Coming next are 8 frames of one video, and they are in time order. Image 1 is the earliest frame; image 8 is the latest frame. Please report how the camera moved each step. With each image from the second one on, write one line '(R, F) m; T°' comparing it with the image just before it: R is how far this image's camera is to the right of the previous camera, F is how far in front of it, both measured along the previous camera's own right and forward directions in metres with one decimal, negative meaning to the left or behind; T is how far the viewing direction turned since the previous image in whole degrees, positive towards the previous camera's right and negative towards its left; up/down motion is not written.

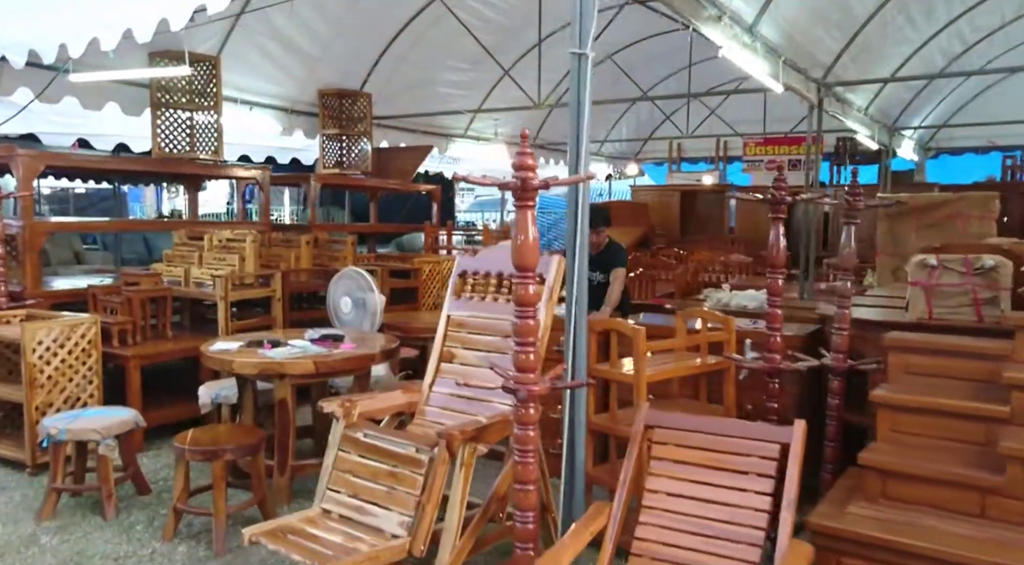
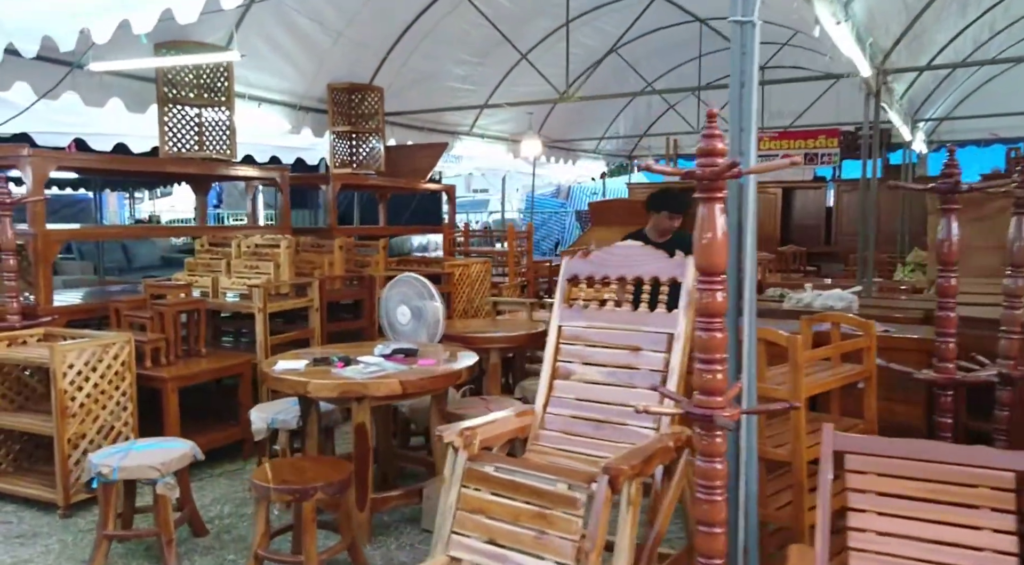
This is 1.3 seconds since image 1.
(-0.6, +0.4) m; +2°
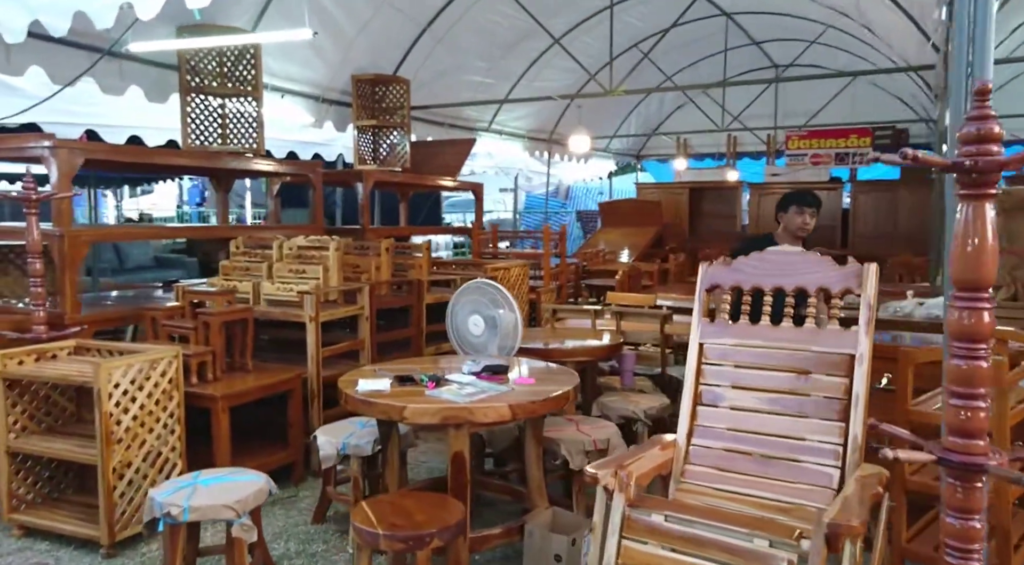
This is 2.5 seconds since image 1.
(-0.5, +0.4) m; +1°
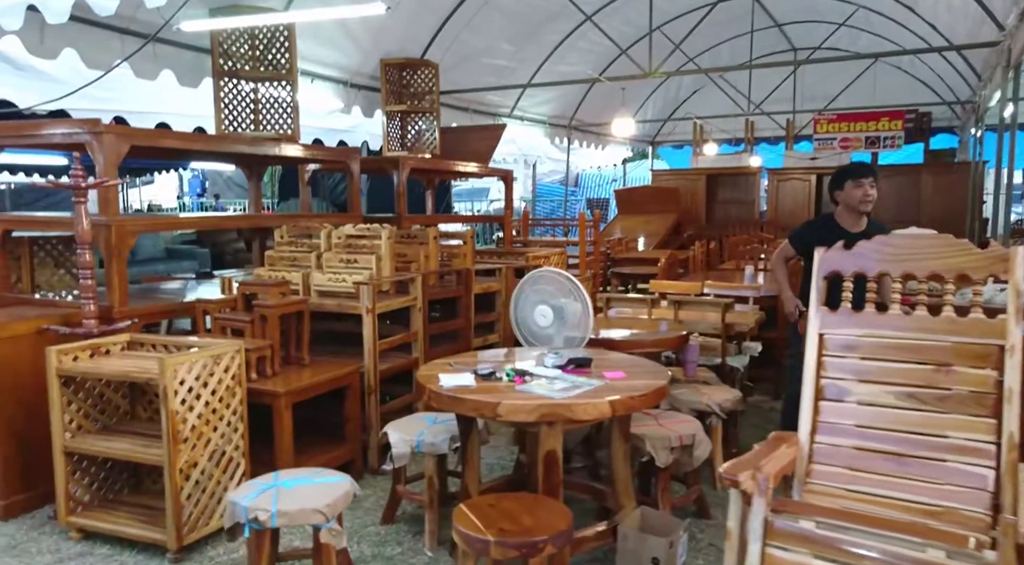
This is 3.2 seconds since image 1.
(-0.3, +0.2) m; 0°
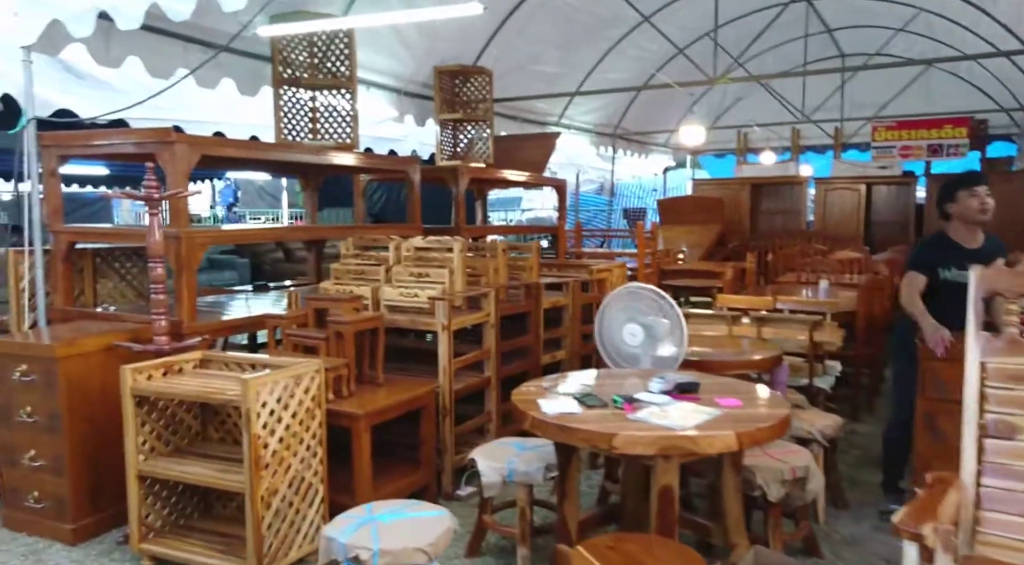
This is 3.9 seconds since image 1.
(-0.3, +0.2) m; -2°
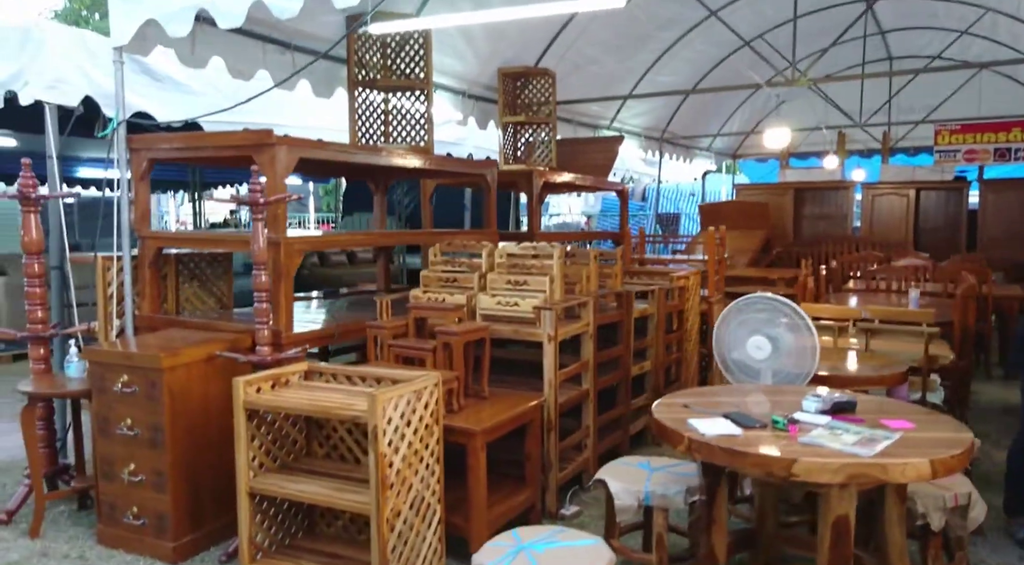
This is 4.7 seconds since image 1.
(-0.4, +0.2) m; -1°
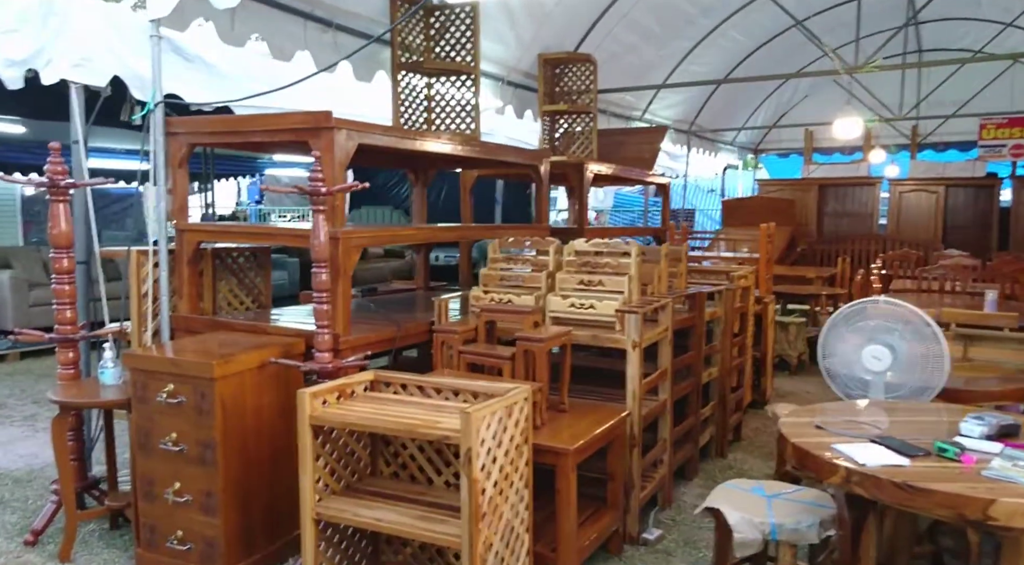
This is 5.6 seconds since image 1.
(-0.4, +0.4) m; 0°
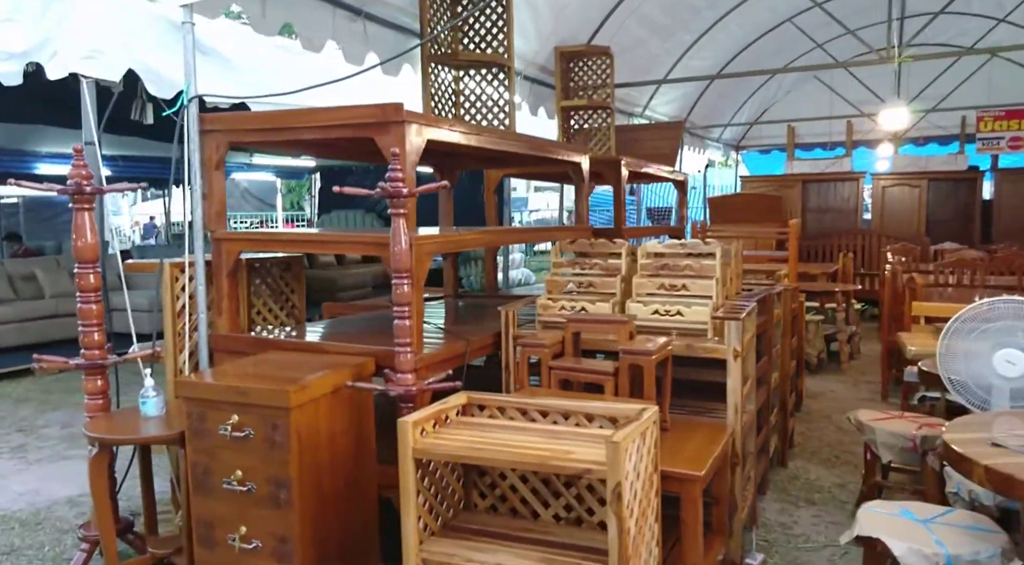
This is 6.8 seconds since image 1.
(-0.5, +0.3) m; +3°
